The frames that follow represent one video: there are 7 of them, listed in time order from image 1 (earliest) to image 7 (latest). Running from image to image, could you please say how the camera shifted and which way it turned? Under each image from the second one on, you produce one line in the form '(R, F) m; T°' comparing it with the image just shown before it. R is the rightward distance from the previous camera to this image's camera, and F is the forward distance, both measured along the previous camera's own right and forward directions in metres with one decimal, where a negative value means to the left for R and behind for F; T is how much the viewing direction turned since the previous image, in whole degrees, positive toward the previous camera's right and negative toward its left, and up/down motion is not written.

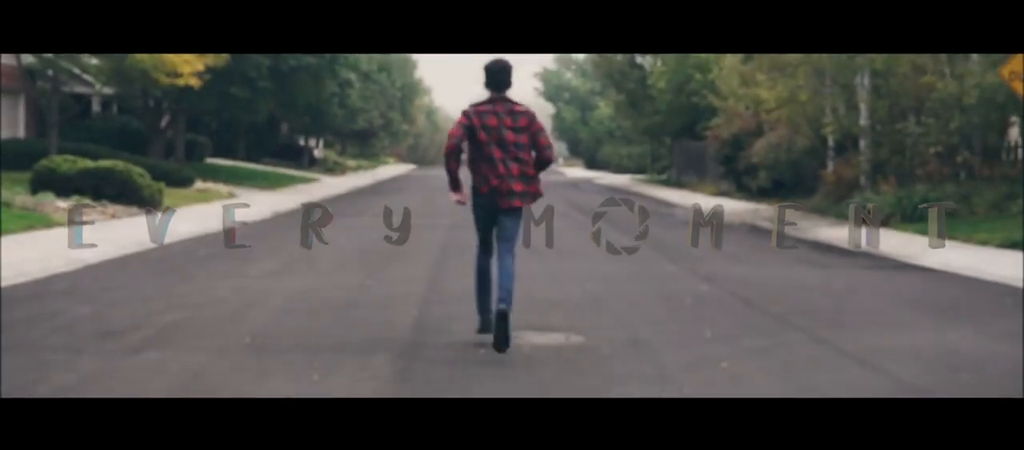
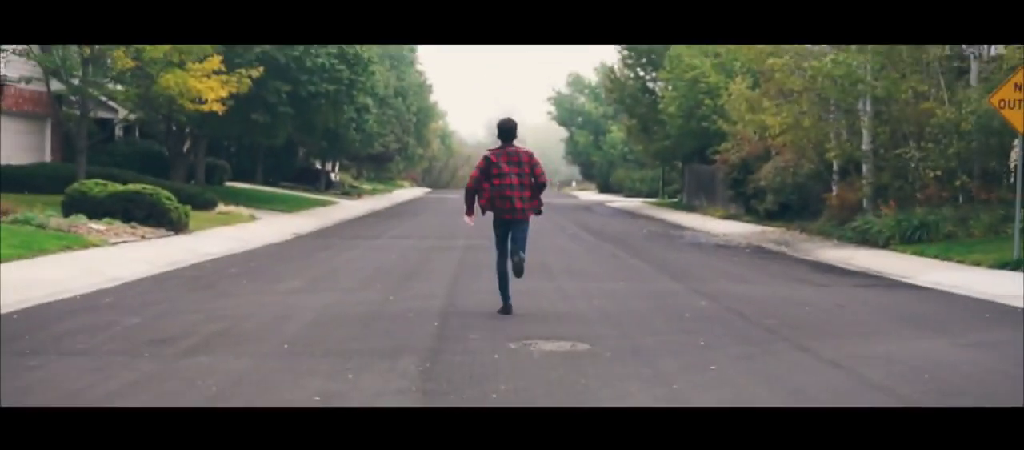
(0.0, -0.8) m; -1°
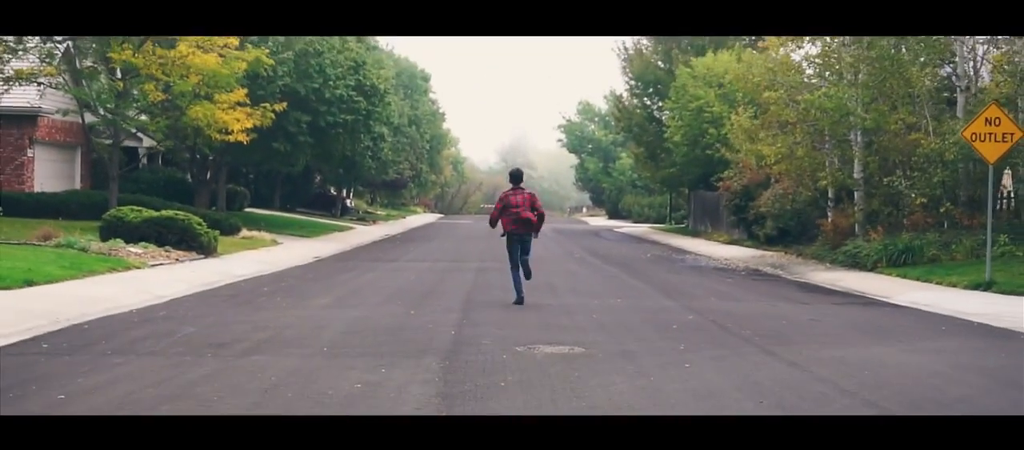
(0.0, -1.5) m; 0°
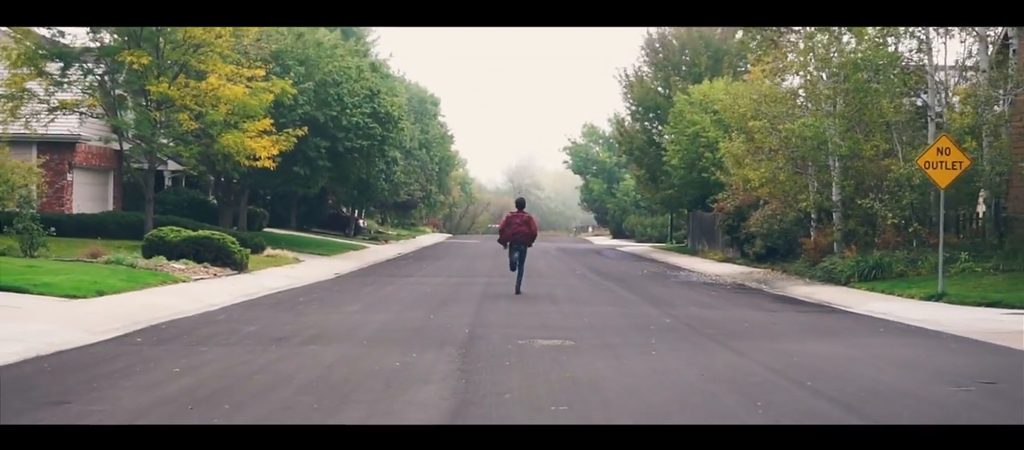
(0.0, -2.4) m; 0°
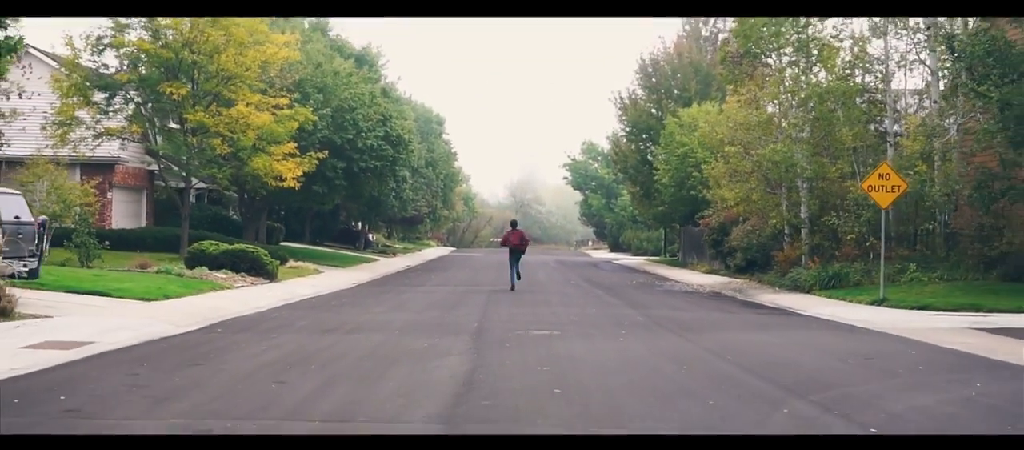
(0.0, -3.4) m; 0°
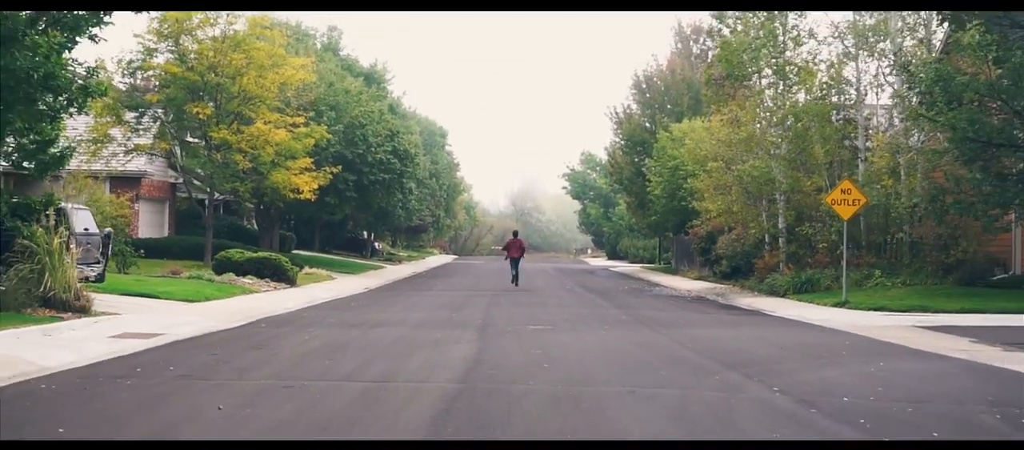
(0.0, -2.8) m; 0°
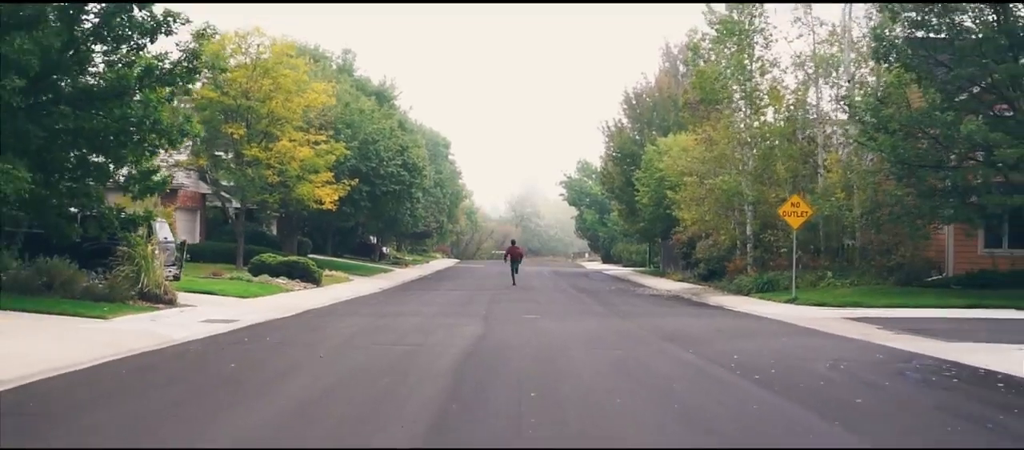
(0.0, -4.7) m; 0°
